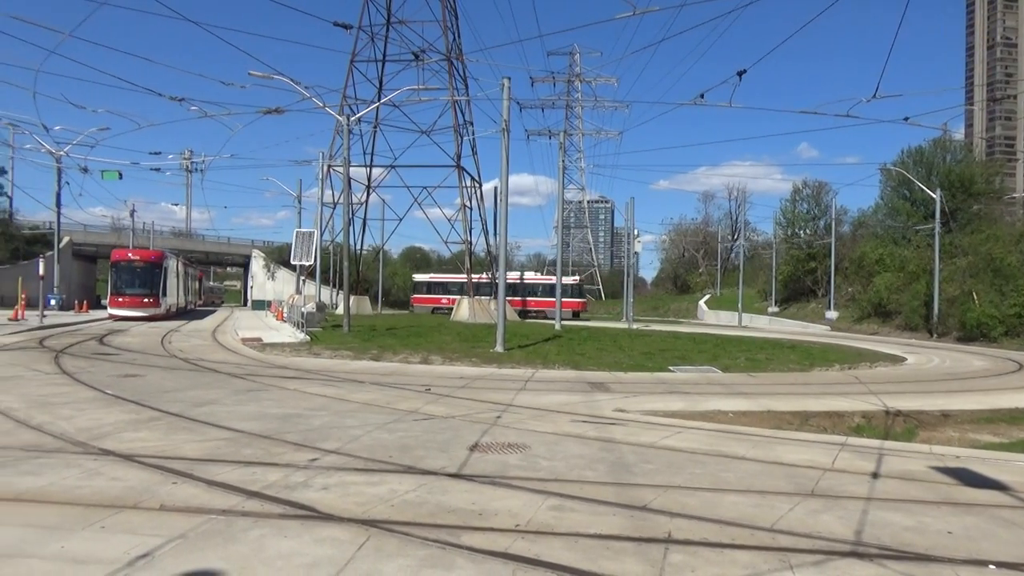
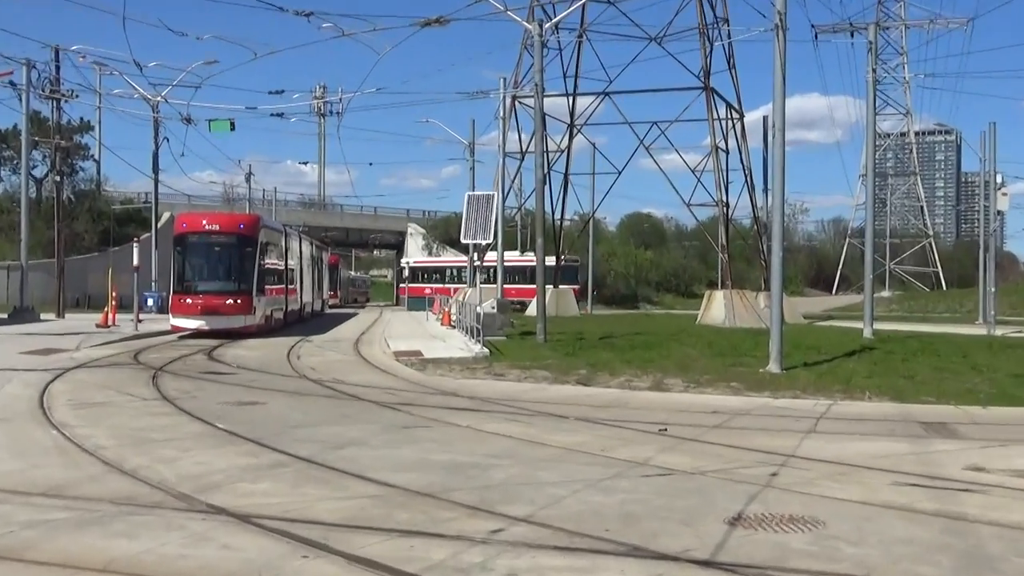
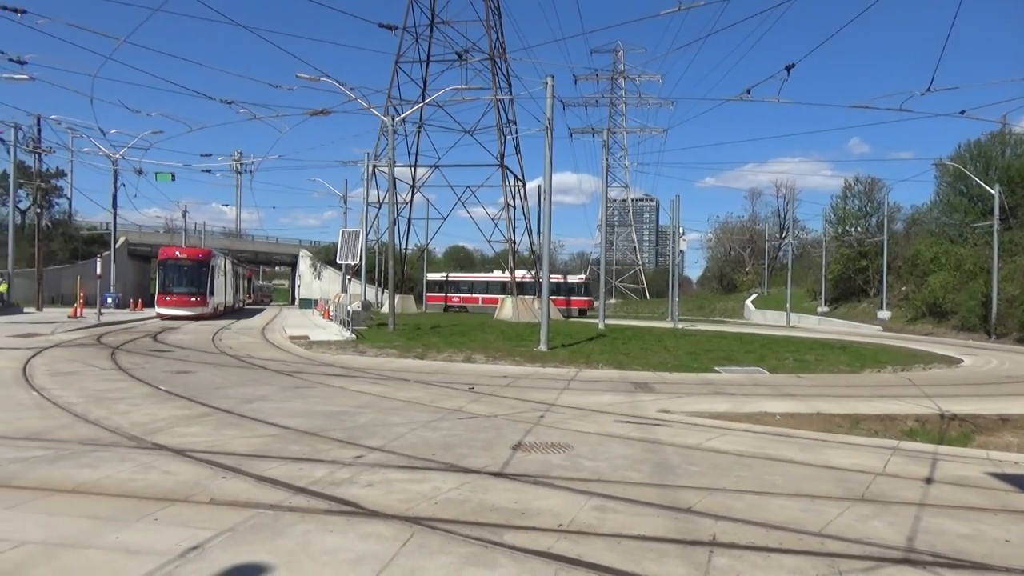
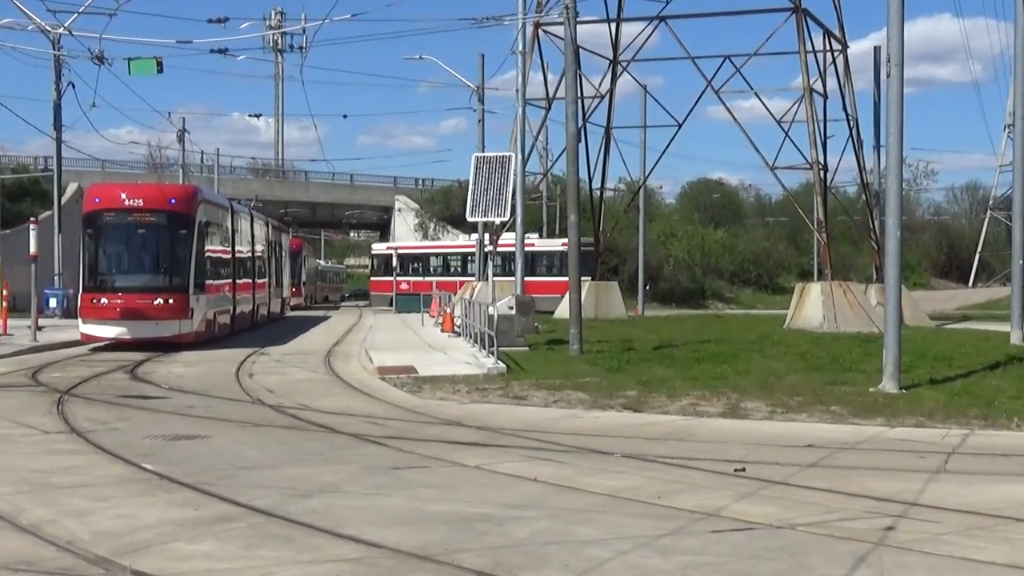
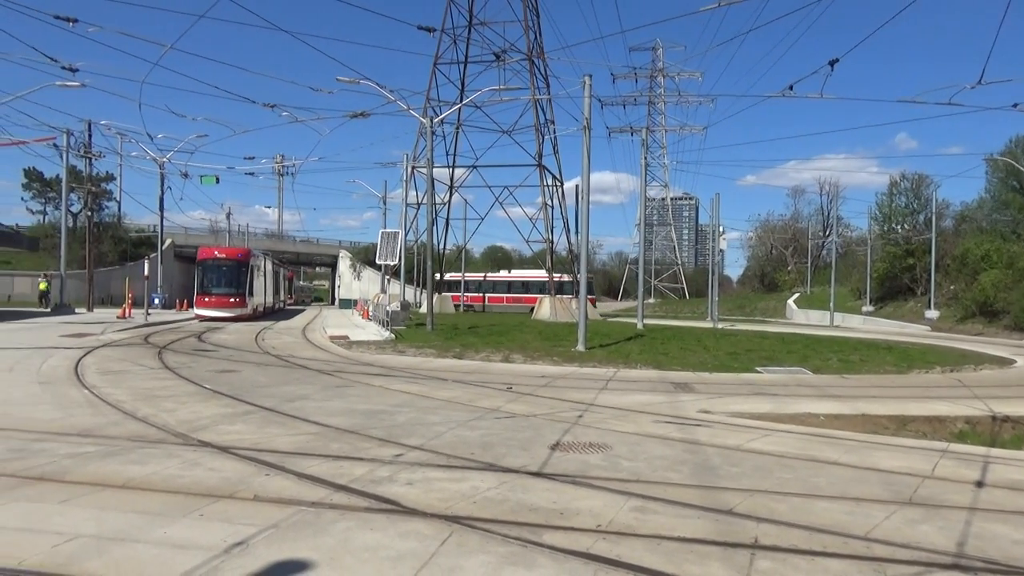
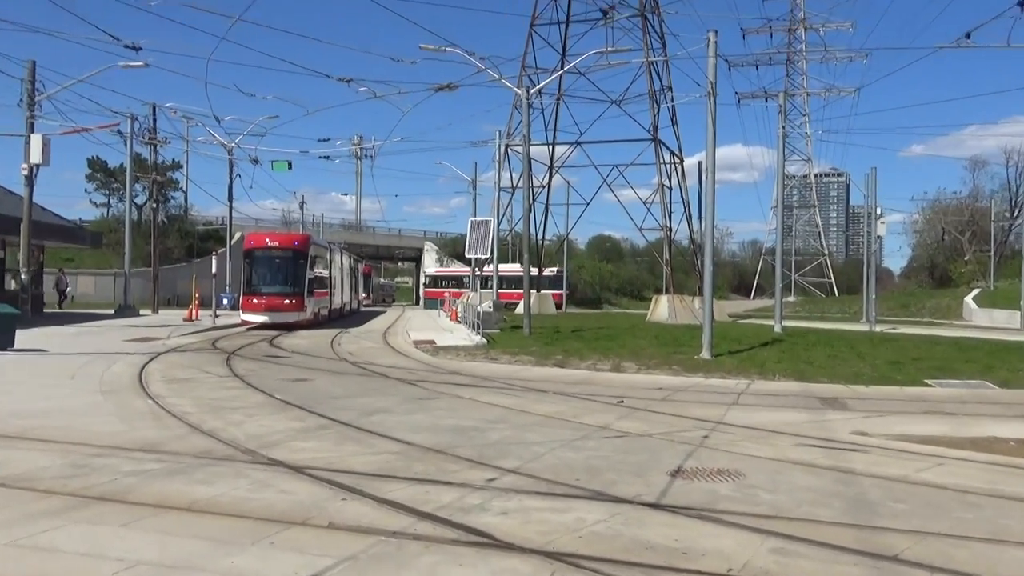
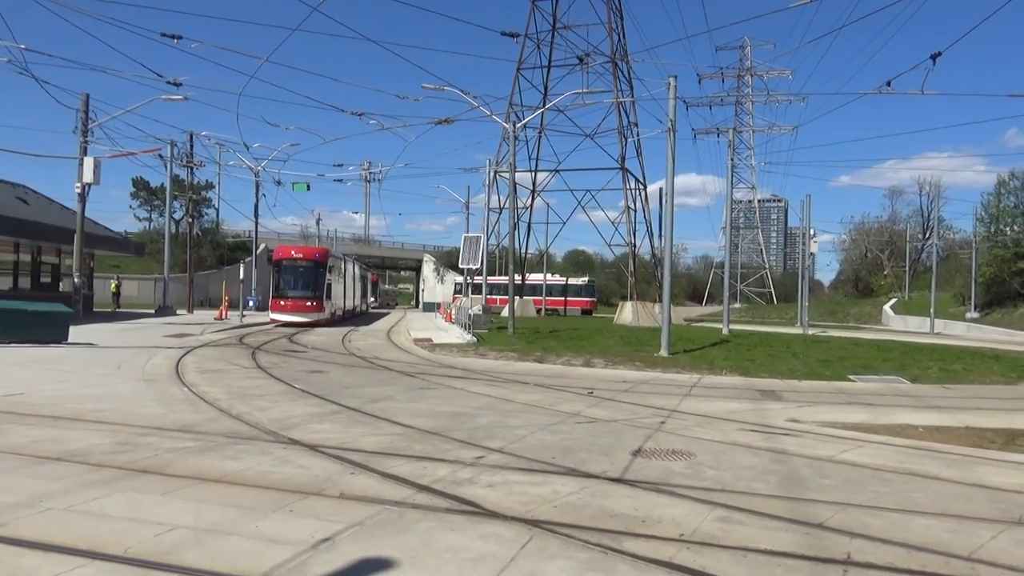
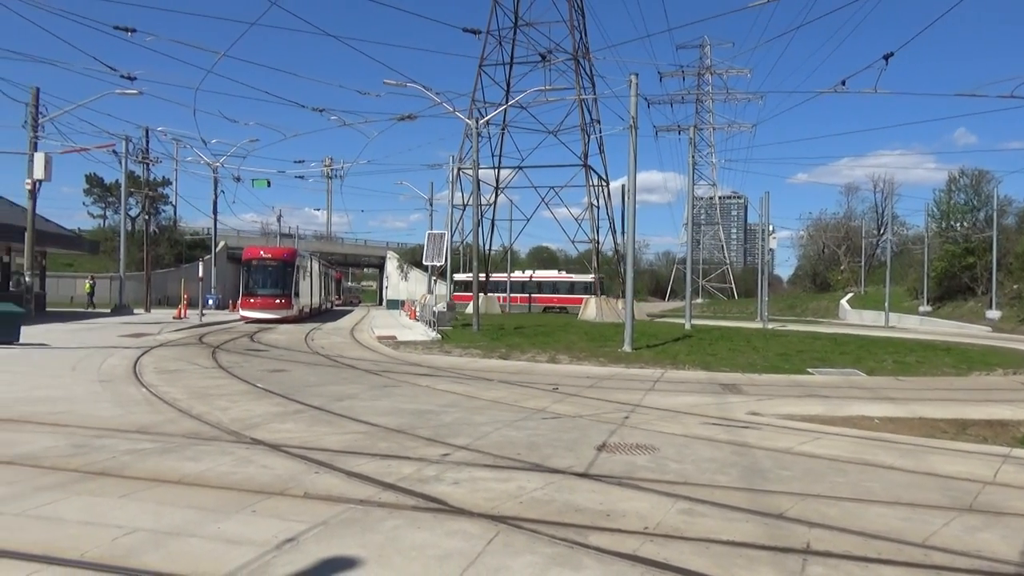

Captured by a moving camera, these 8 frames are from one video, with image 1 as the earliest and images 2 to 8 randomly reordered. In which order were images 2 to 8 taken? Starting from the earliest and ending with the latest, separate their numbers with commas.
3, 5, 8, 7, 6, 2, 4
